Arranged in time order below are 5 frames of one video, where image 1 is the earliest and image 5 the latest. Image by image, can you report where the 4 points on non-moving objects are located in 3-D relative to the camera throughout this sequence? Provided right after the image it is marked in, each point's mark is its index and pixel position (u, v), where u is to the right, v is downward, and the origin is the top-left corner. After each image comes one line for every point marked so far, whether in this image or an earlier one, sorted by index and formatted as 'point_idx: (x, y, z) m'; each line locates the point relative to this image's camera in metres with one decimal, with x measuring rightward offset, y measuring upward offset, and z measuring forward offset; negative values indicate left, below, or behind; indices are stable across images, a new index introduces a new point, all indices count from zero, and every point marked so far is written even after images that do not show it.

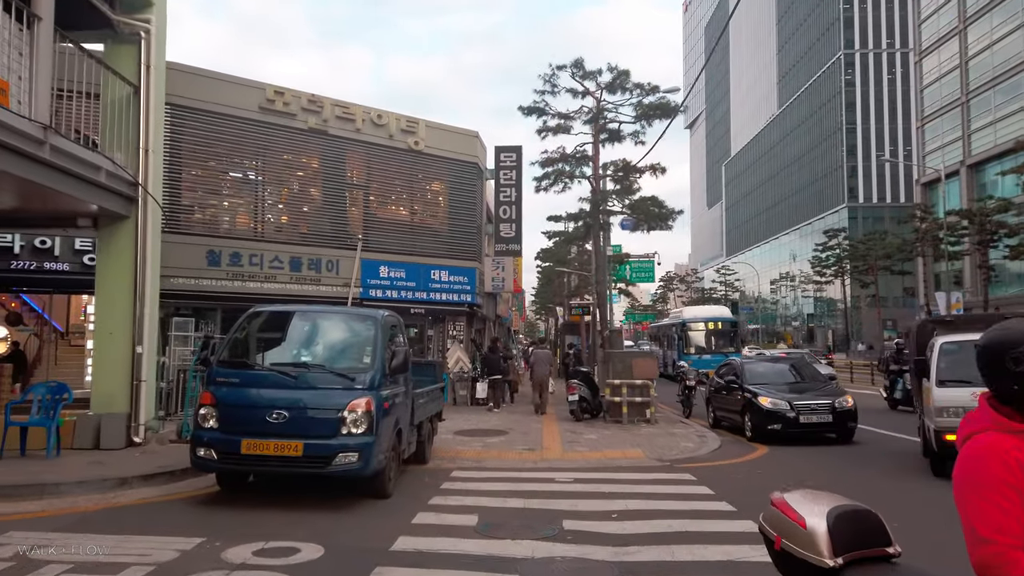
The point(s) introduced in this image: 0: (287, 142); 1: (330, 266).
0: (-5.2, +3.4, +17.3) m
1: (-4.4, +0.5, +17.8) m
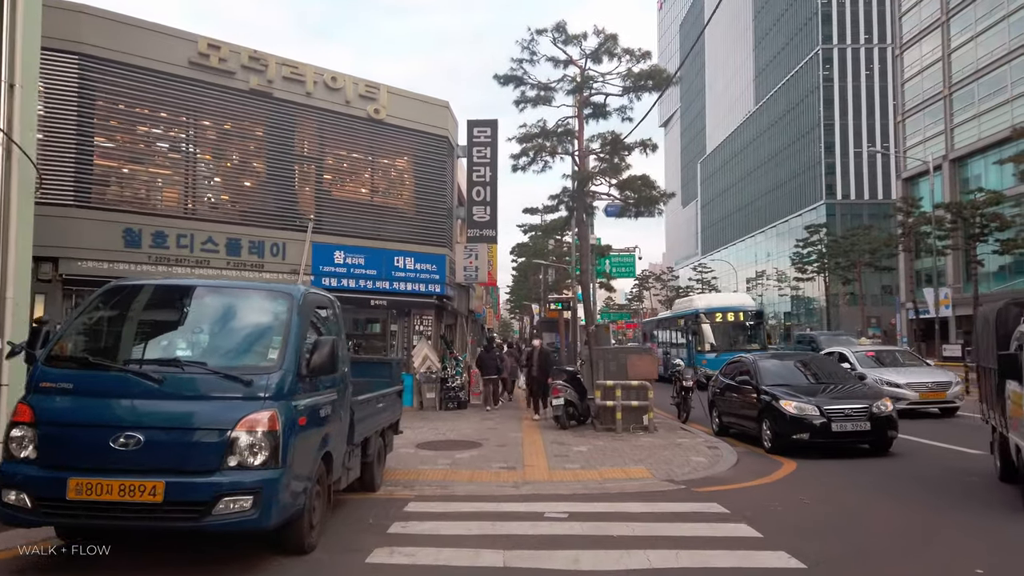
0: (-5.7, +3.6, +14.9) m
1: (-4.9, +0.8, +15.4) m
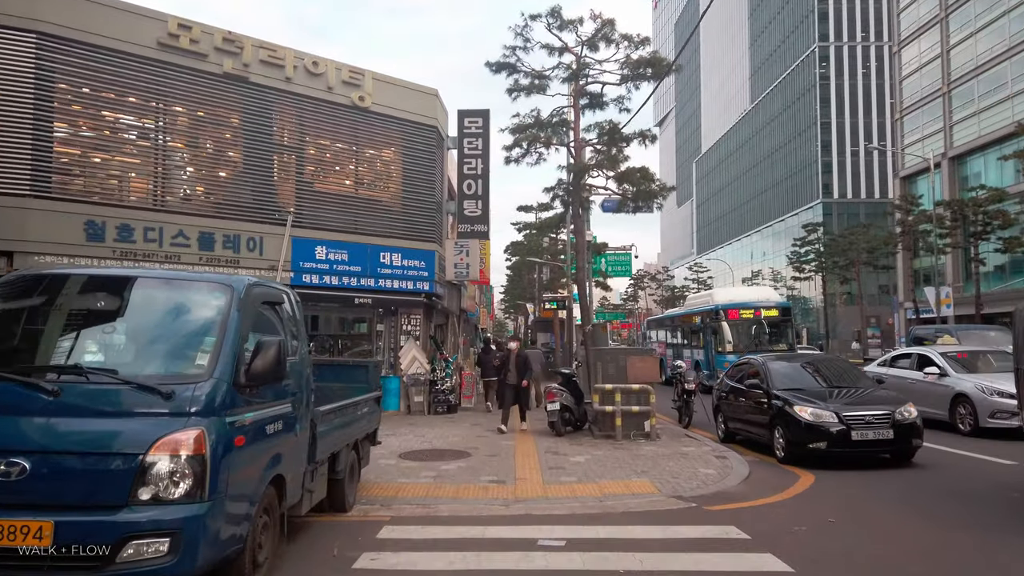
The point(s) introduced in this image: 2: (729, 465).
0: (-5.9, +3.7, +14.0) m
1: (-5.1, +0.8, +14.5) m
2: (+2.8, -2.2, +9.5) m
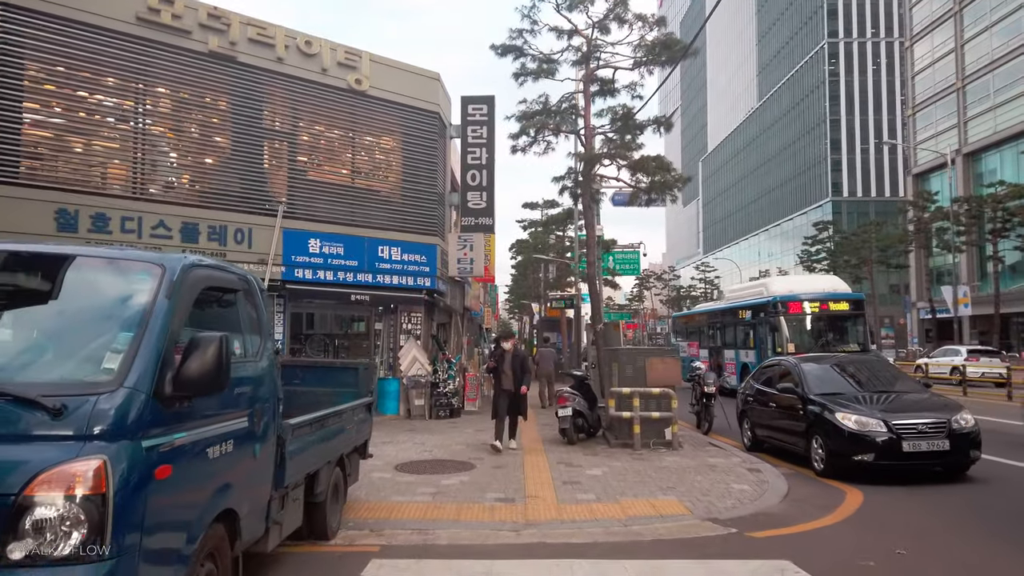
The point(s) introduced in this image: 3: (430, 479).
0: (-5.7, +3.8, +13.0) m
1: (-4.9, +0.9, +13.5) m
2: (+2.9, -2.2, +8.5) m
3: (-0.9, -2.1, +8.4) m
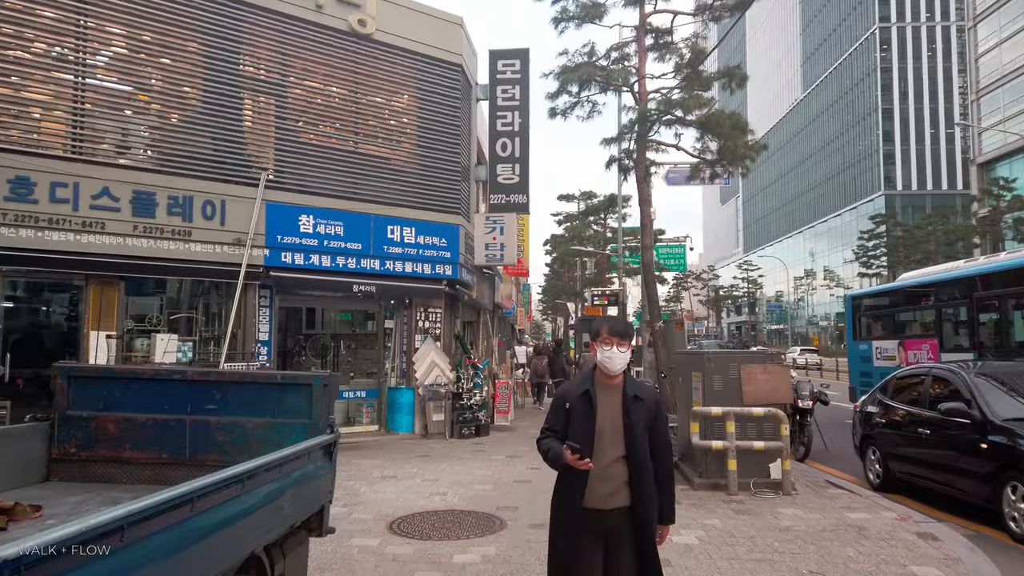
0: (-5.2, +3.9, +10.4) m
1: (-4.3, +1.1, +10.8) m
2: (+3.2, -2.0, +5.5) m
3: (-0.6, -1.9, +5.5) m
